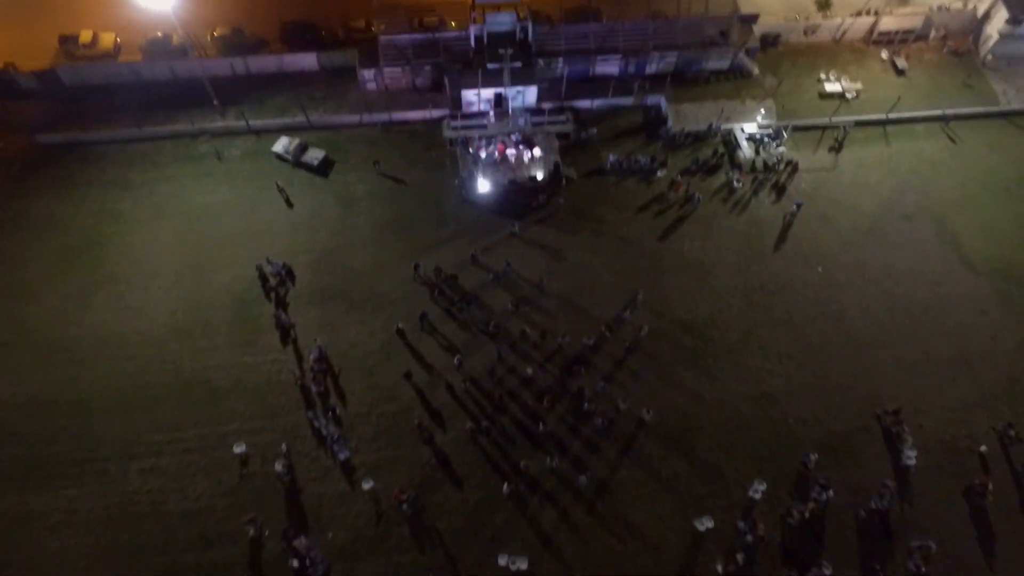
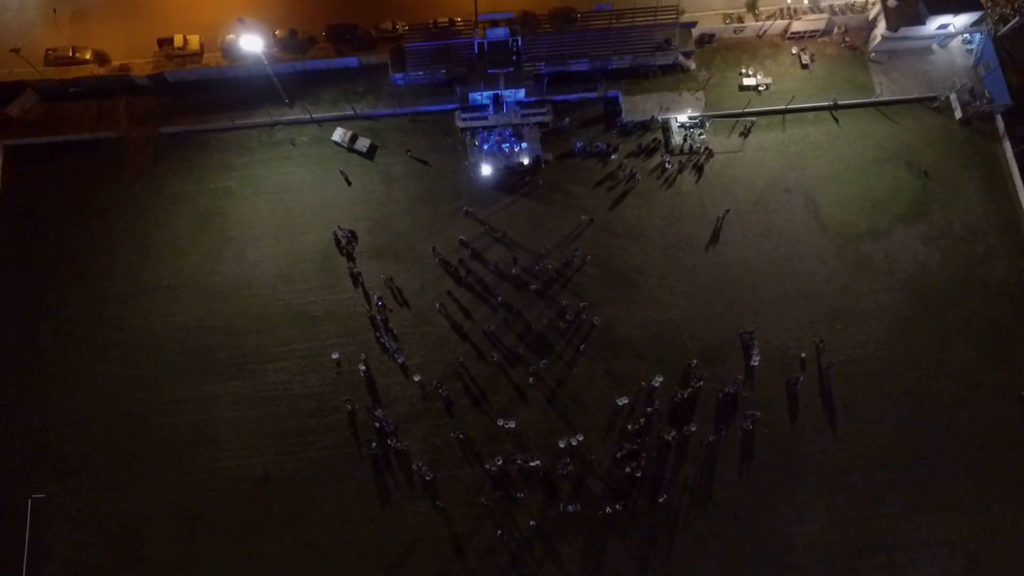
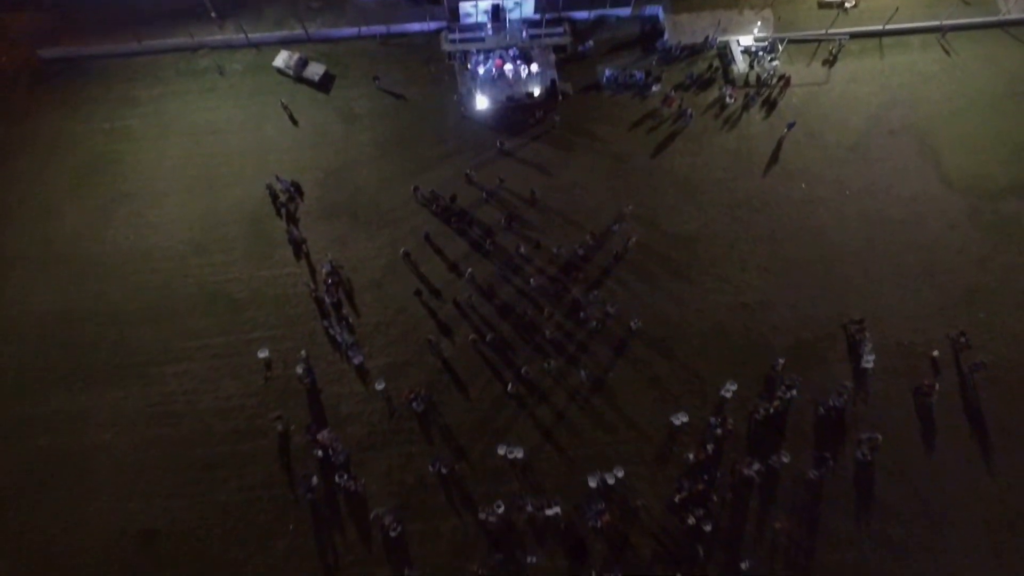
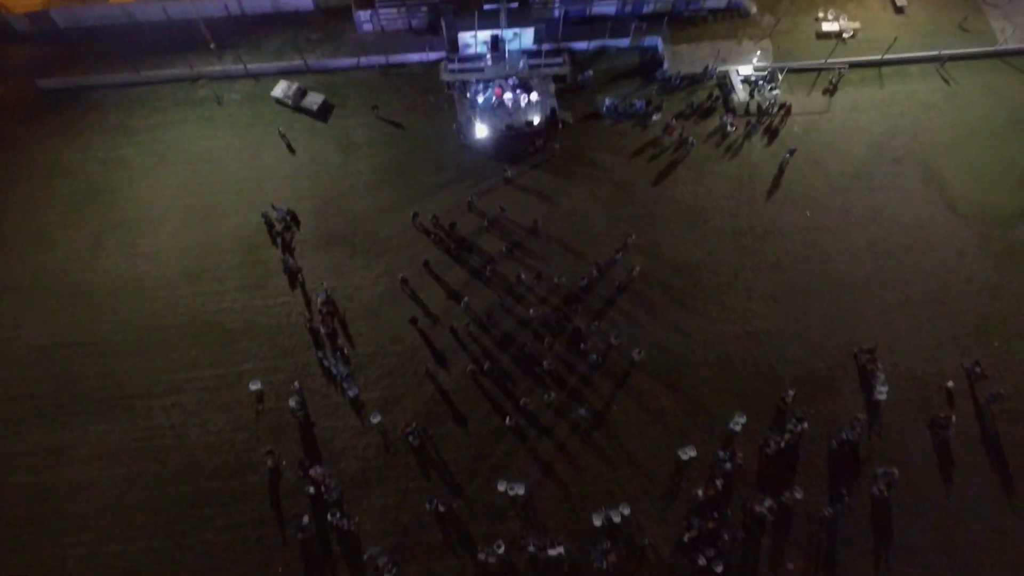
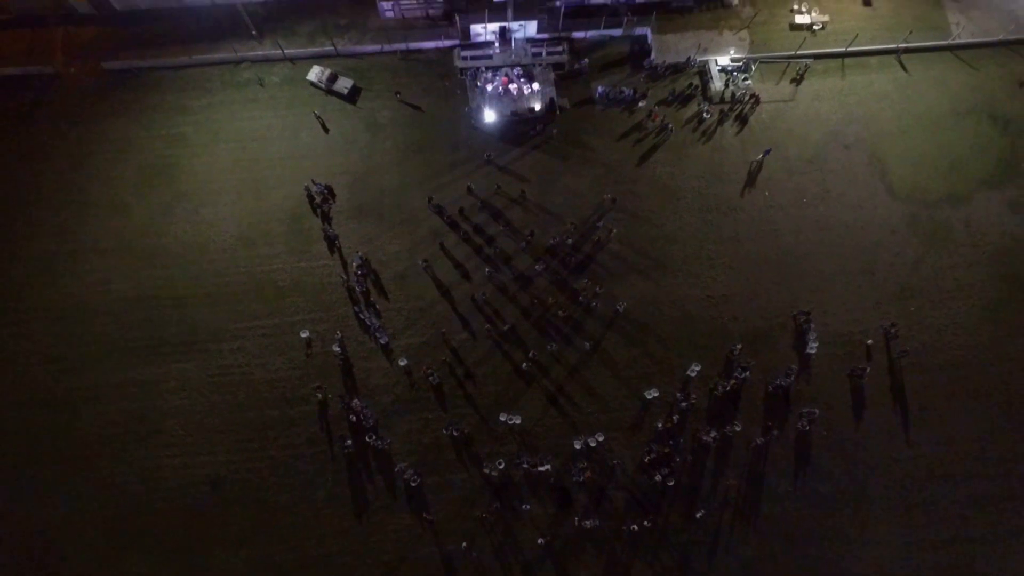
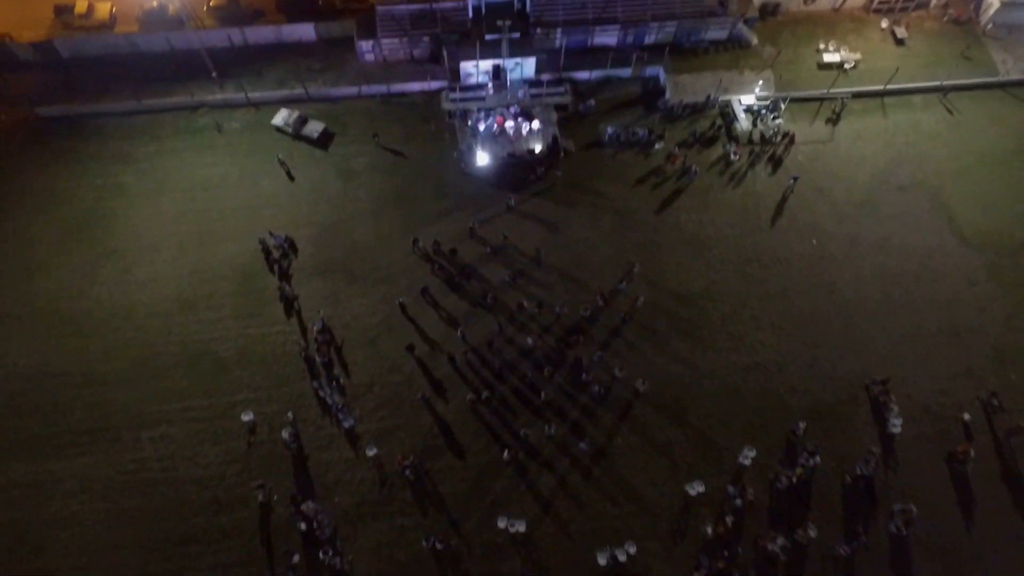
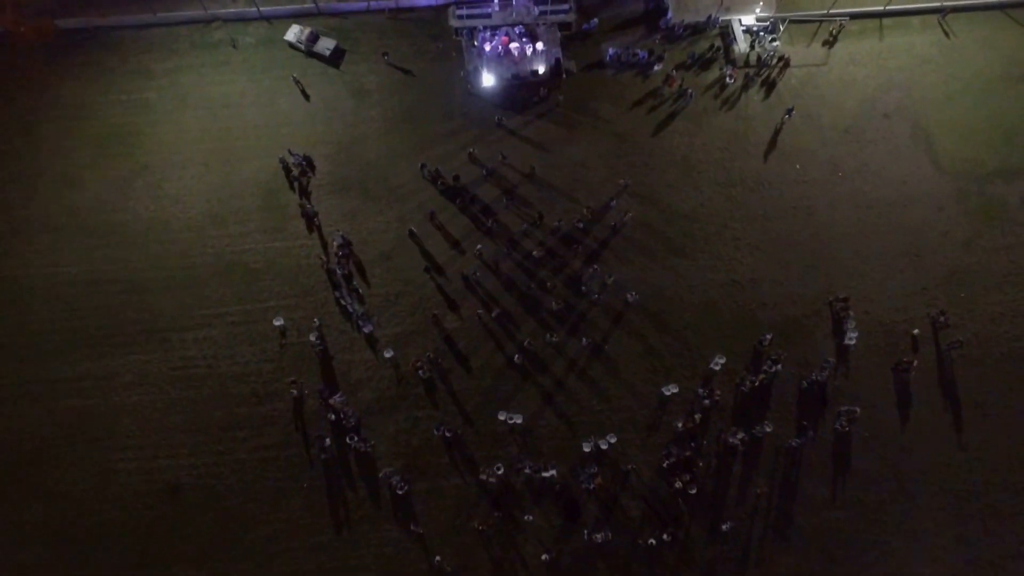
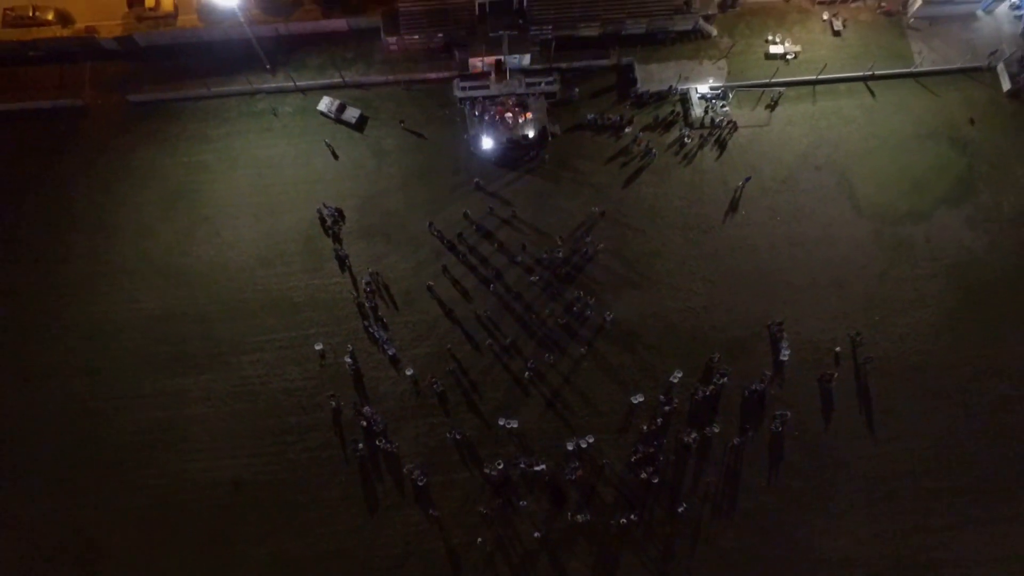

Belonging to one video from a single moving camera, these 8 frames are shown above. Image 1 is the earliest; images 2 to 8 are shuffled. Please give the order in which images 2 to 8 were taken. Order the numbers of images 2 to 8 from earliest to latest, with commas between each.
6, 4, 3, 7, 5, 8, 2
